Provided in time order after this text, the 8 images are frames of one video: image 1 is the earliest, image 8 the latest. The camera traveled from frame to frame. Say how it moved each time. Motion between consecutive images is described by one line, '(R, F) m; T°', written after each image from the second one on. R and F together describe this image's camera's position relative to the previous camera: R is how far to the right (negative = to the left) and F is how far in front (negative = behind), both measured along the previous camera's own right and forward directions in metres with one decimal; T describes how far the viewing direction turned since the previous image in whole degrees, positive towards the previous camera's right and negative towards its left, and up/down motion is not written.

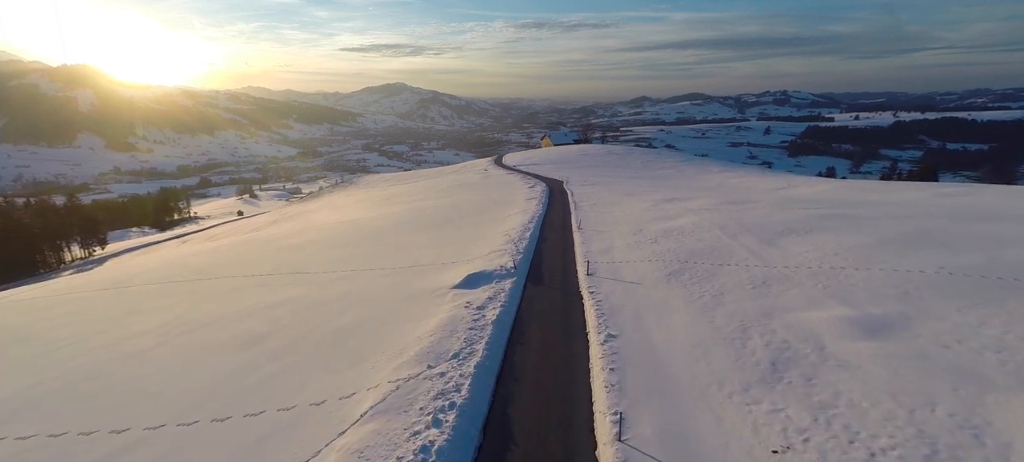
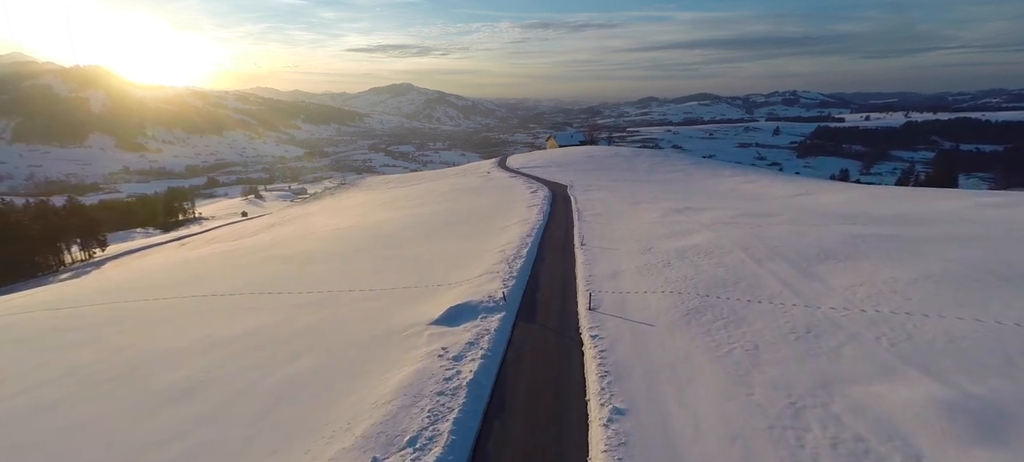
(+0.5, +2.1) m; -1°
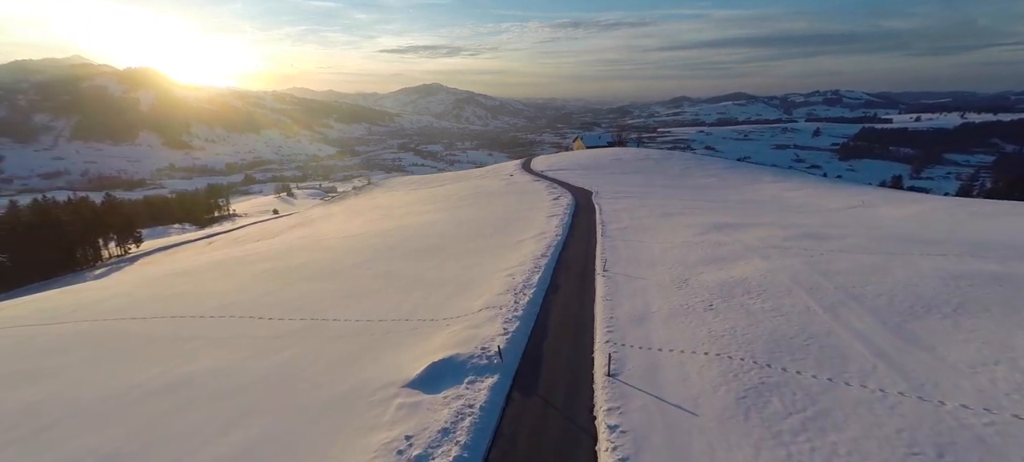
(+0.6, +2.7) m; -3°
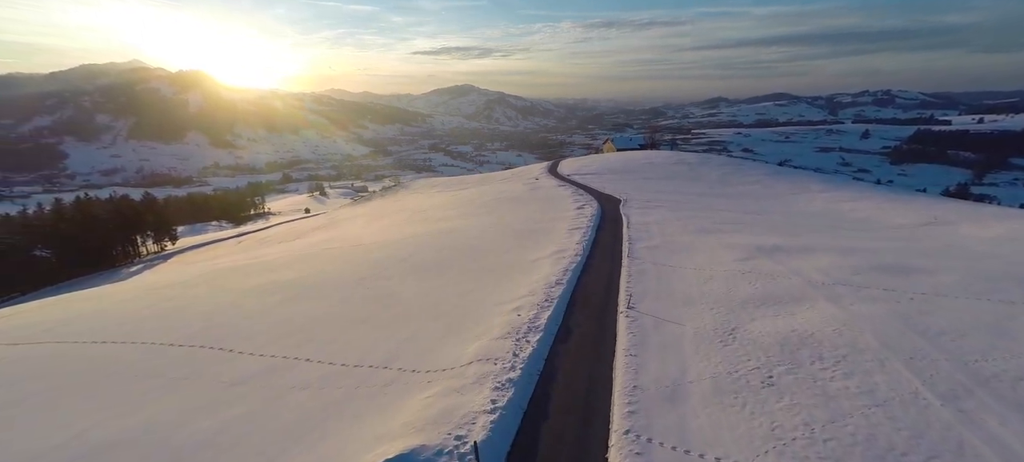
(+0.7, +2.8) m; -4°
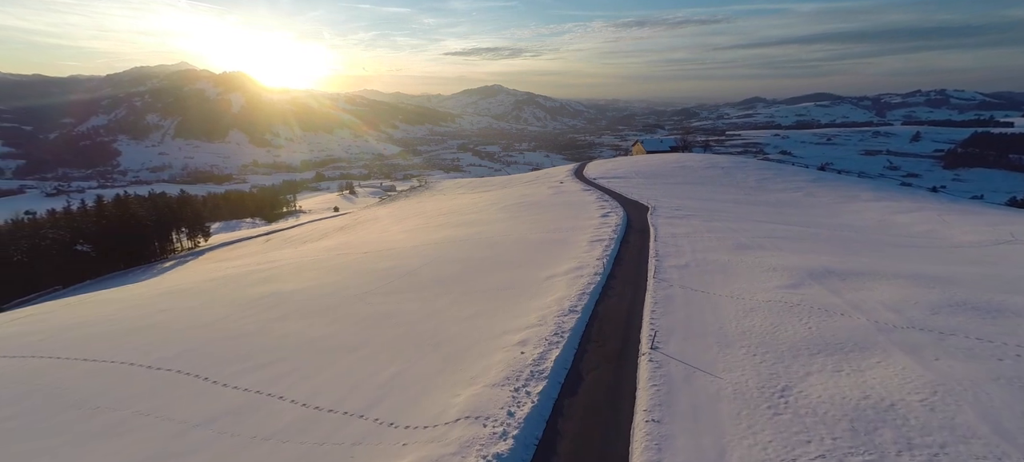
(+0.6, +2.0) m; -4°
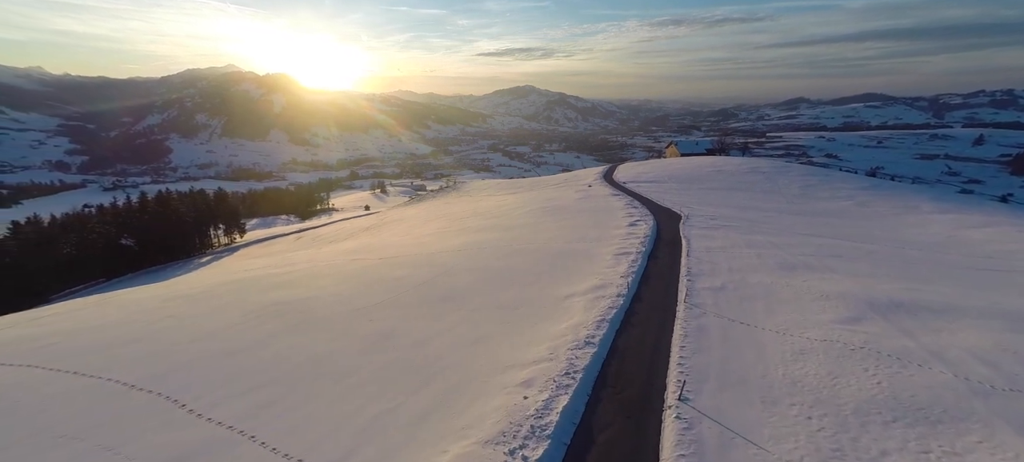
(+0.6, +1.8) m; -4°
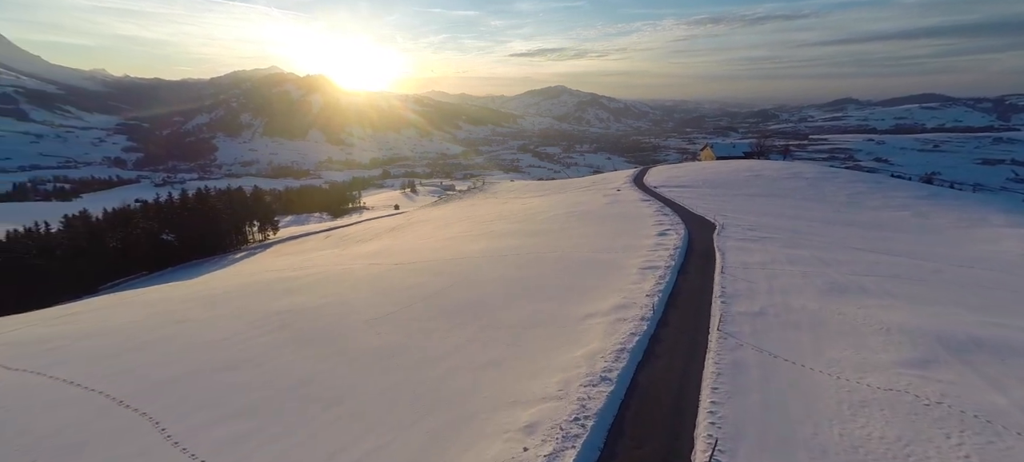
(+0.6, +1.5) m; -4°
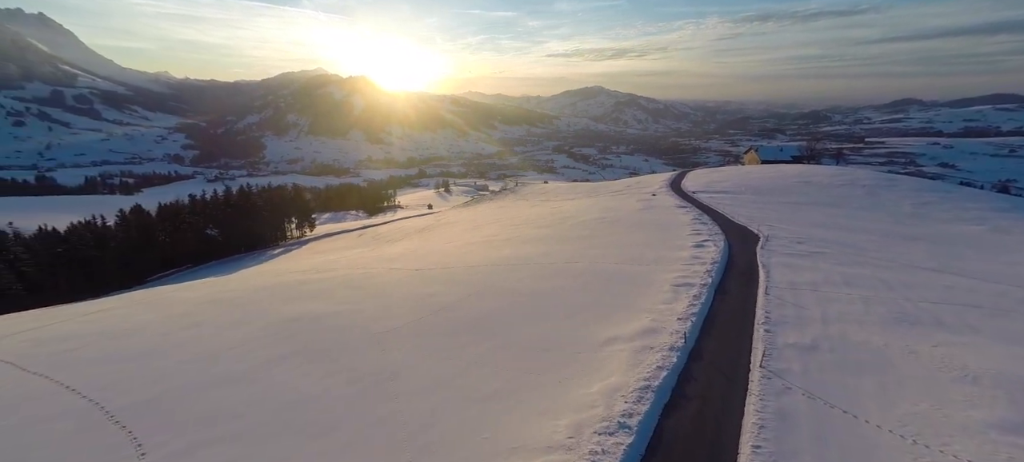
(+0.6, +1.5) m; -4°
